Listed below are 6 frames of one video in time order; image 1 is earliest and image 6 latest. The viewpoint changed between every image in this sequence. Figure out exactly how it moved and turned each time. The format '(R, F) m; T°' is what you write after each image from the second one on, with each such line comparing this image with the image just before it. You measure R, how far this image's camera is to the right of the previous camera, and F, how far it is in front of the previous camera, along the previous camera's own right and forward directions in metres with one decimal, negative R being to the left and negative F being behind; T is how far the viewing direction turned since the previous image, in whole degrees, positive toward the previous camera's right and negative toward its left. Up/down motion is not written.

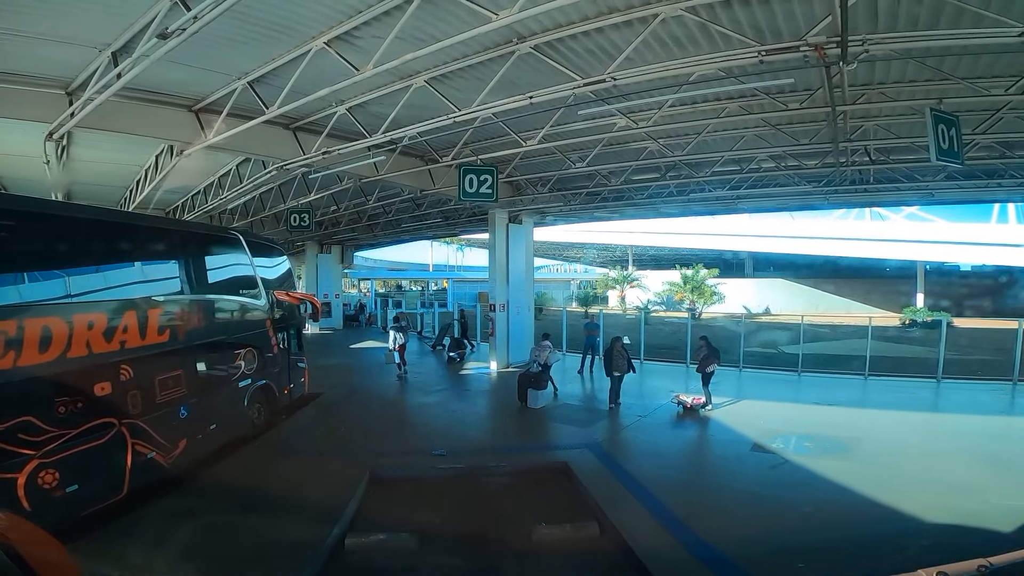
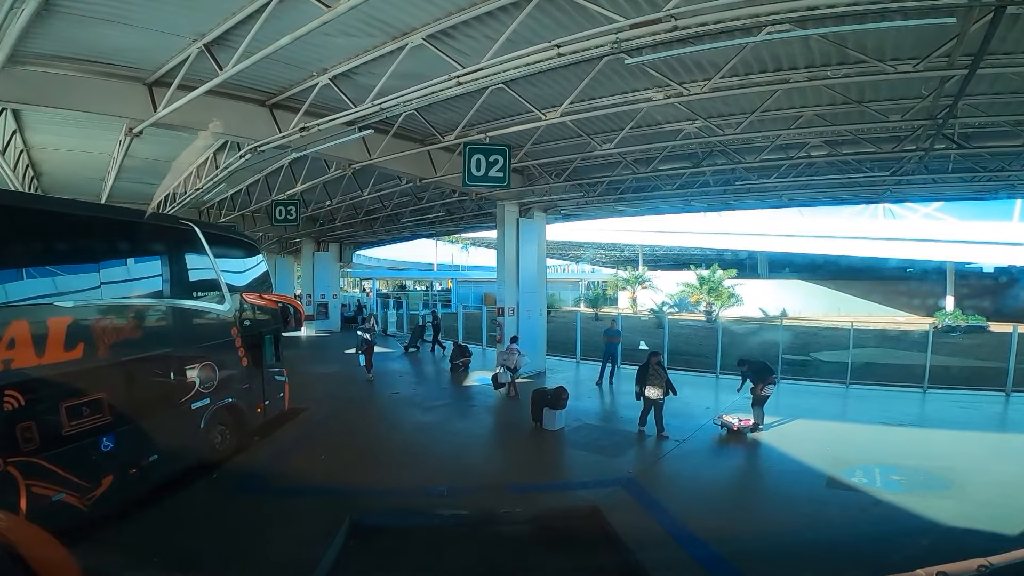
(-0.1, +1.5) m; 0°
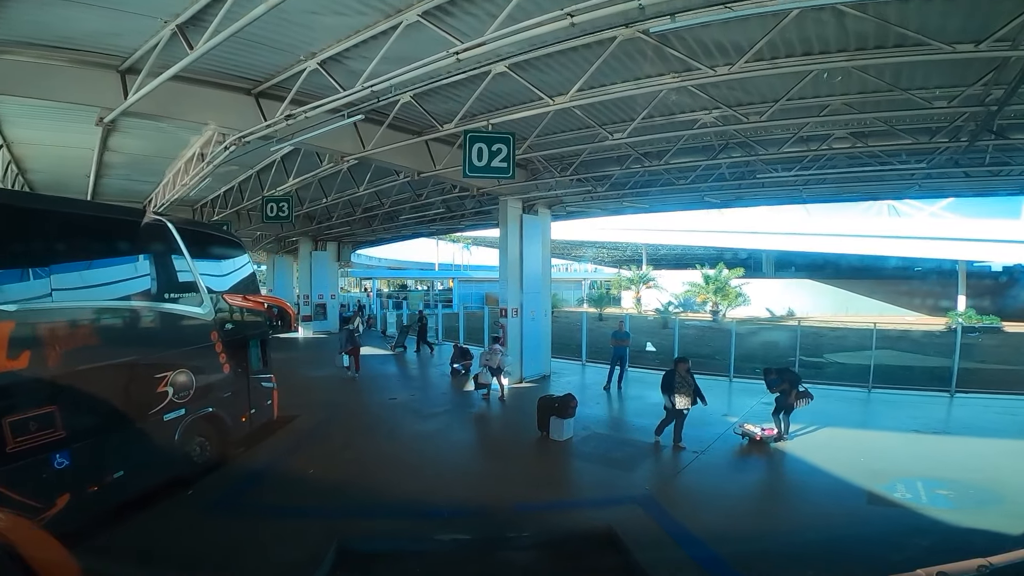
(0.0, +0.6) m; 0°
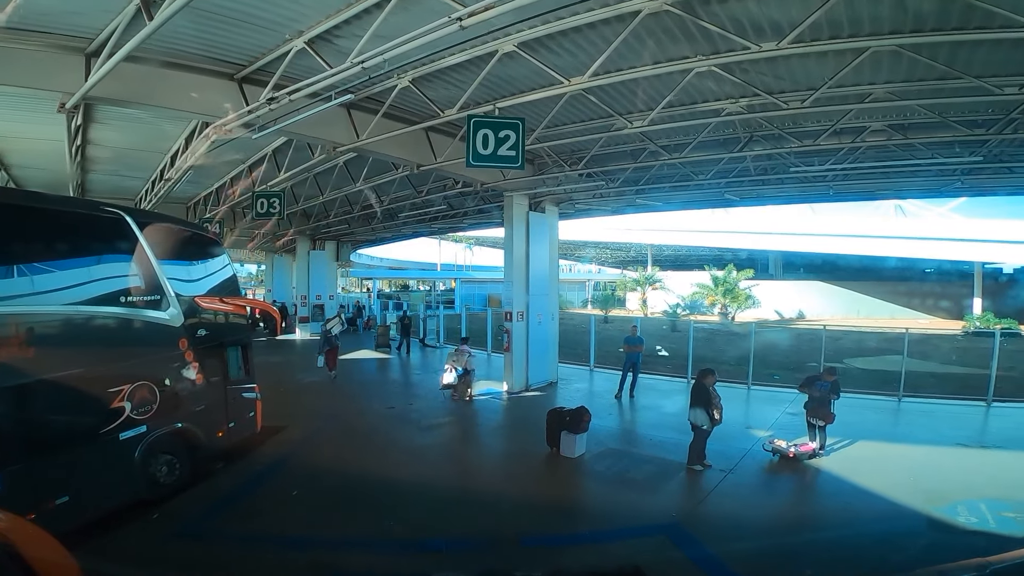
(-0.1, +0.7) m; 0°
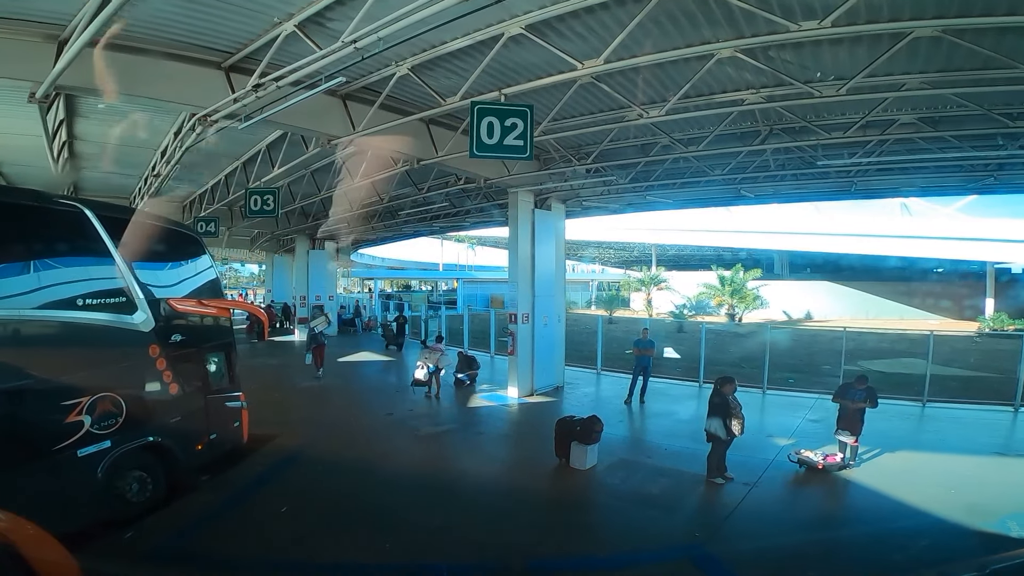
(-0.1, +0.5) m; 0°
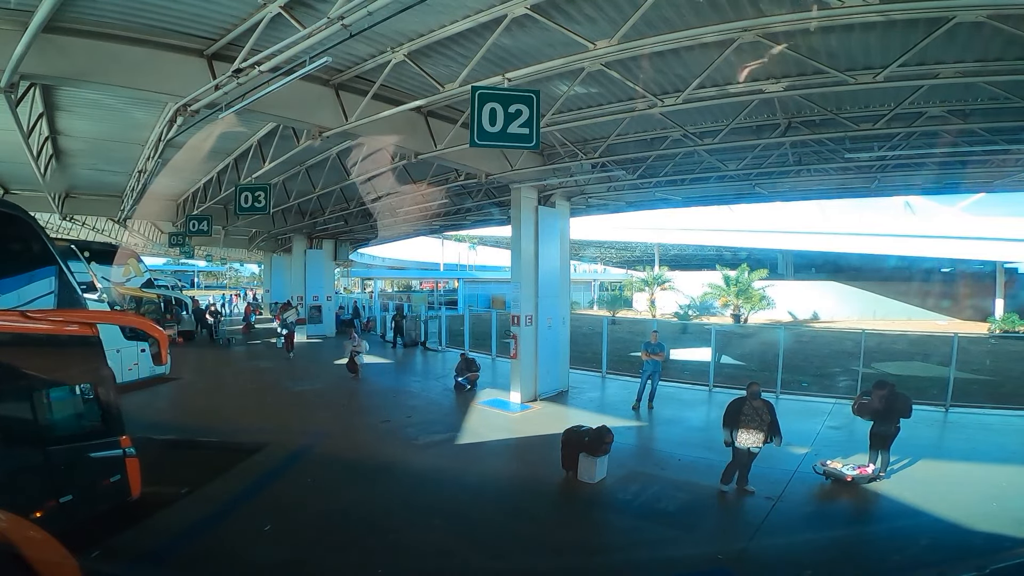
(0.0, +0.5) m; 0°
